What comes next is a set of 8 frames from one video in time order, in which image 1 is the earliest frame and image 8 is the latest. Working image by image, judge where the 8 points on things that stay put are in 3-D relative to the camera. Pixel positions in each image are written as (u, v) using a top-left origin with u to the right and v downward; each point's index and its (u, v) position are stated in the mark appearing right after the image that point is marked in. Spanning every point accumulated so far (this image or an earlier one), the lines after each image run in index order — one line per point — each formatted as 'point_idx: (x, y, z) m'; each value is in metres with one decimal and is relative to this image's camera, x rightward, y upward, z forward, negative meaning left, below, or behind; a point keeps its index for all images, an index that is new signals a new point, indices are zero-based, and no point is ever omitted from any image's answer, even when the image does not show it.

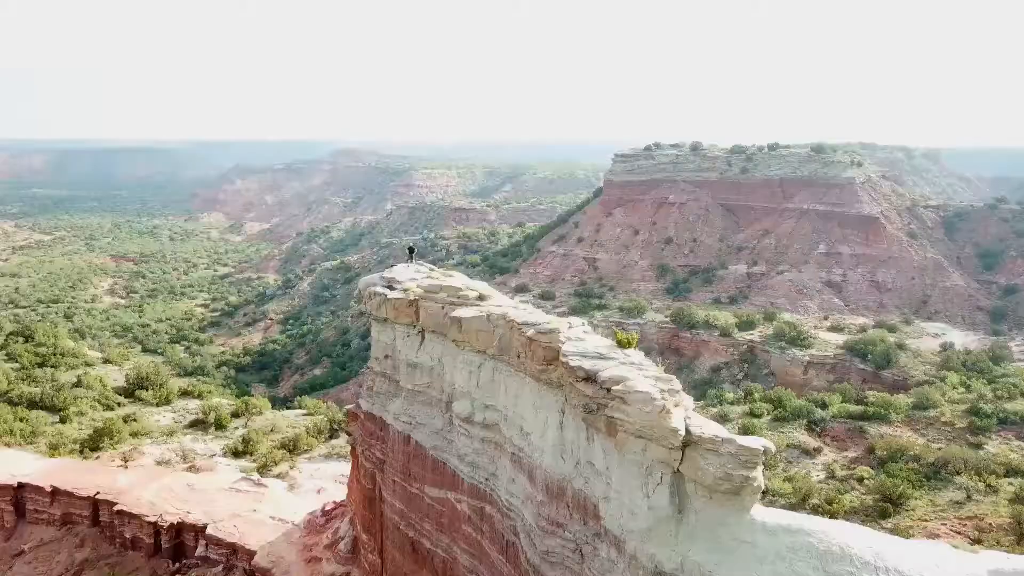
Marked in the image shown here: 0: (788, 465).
0: (+5.5, -3.5, +16.3) m
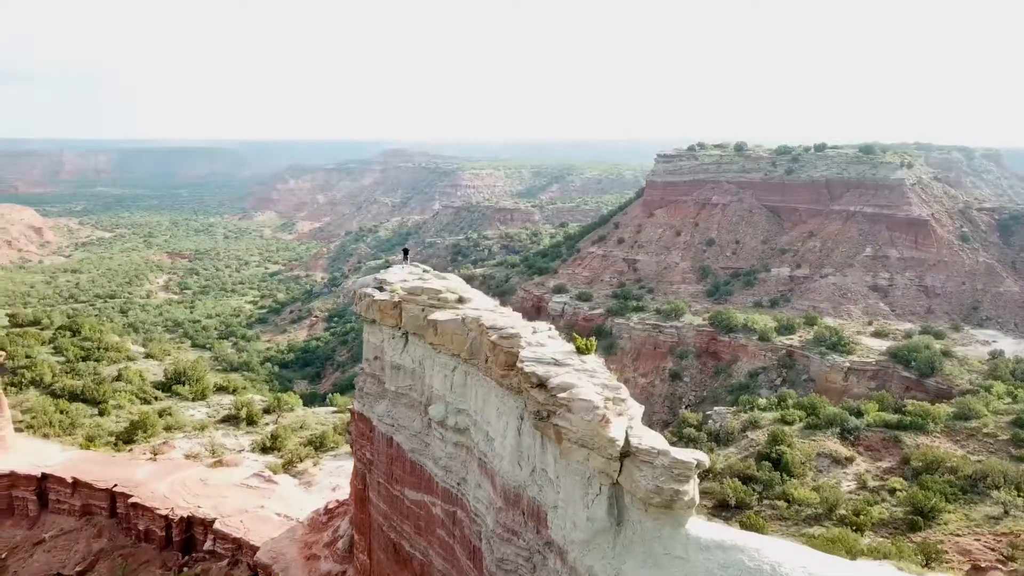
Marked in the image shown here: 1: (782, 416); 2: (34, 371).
0: (+5.9, -3.6, +15.9) m
1: (+6.2, -2.9, +18.8) m
2: (-11.7, -2.0, +20.0) m
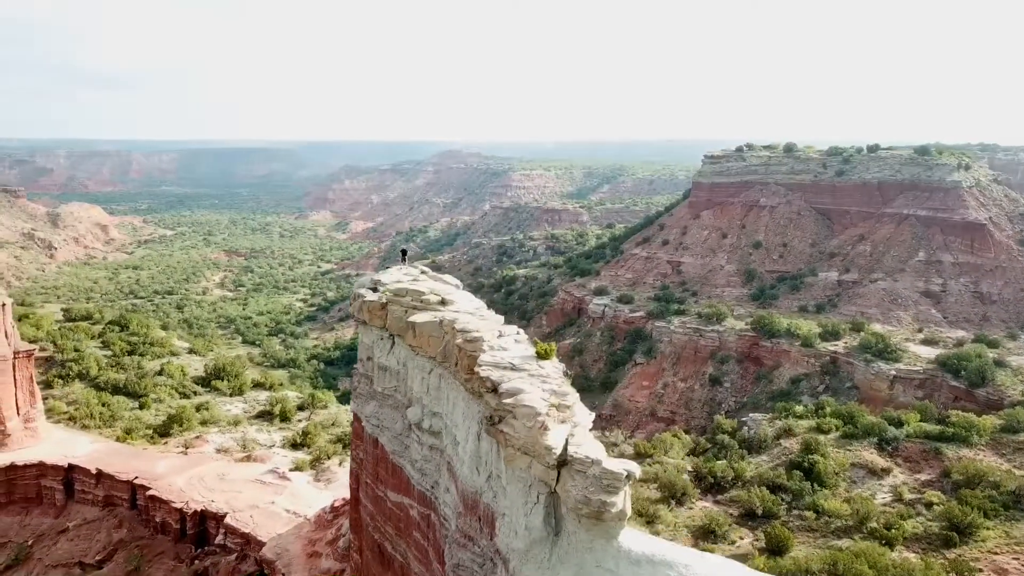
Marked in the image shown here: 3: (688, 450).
0: (+6.4, -3.7, +15.4) m
1: (+6.8, -3.0, +18.3) m
2: (-10.9, -1.9, +20.7) m
3: (+4.0, -3.7, +18.6) m
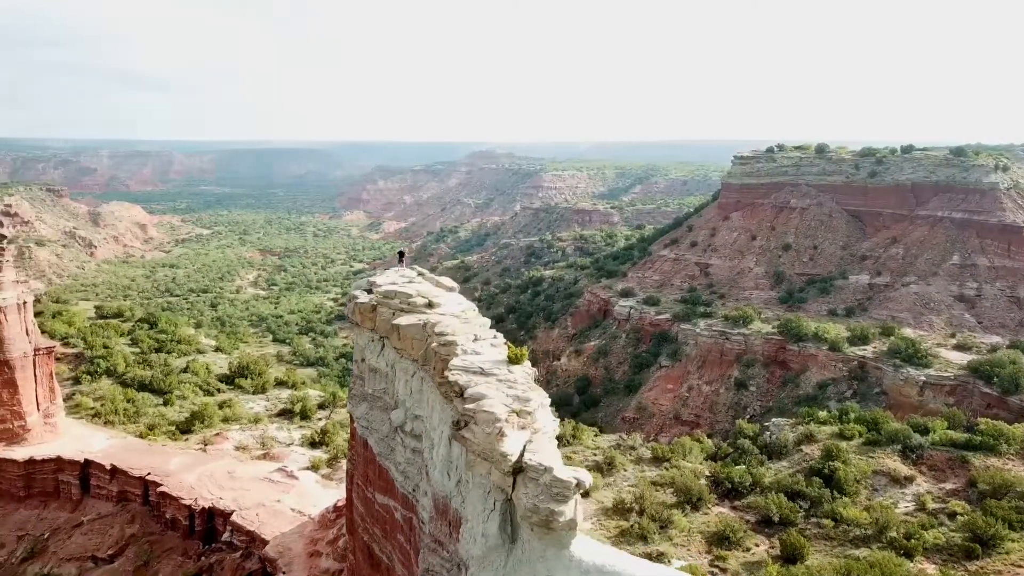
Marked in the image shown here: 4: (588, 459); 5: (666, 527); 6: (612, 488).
0: (+6.7, -3.8, +15.1) m
1: (+7.2, -3.1, +17.9) m
2: (-10.4, -1.9, +21.1) m
3: (+4.4, -3.7, +18.4) m
4: (+1.5, -3.5, +16.7) m
5: (+2.6, -4.0, +13.6) m
6: (+1.9, -3.8, +15.4) m
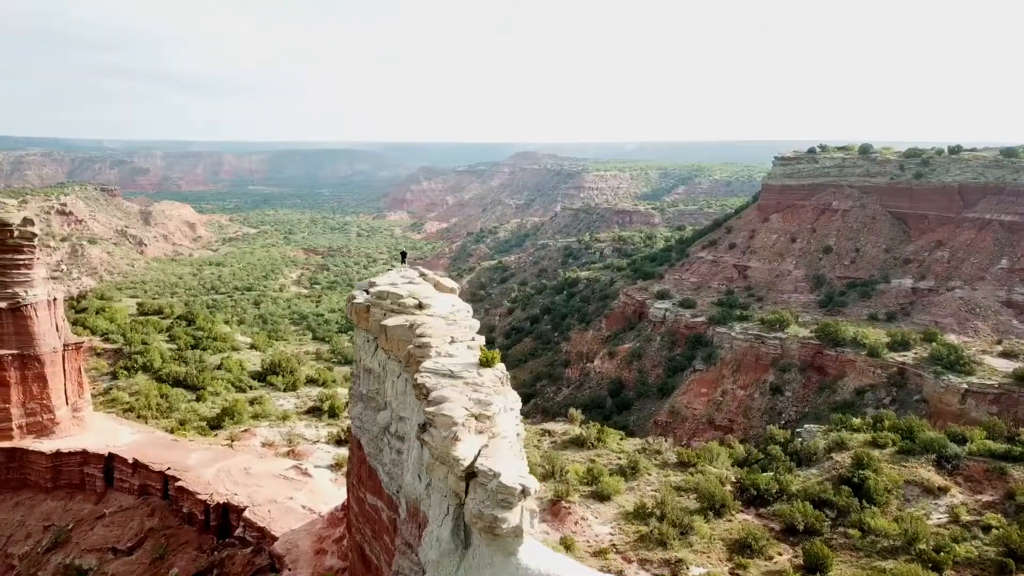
0: (+7.0, -3.9, +14.7) m
1: (+7.8, -3.2, +17.5) m
2: (-9.7, -1.8, +21.6) m
3: (+5.0, -3.8, +18.1) m
4: (+2.0, -3.6, +16.6) m
5: (+2.9, -4.0, +13.4) m
6: (+2.3, -3.8, +15.2) m
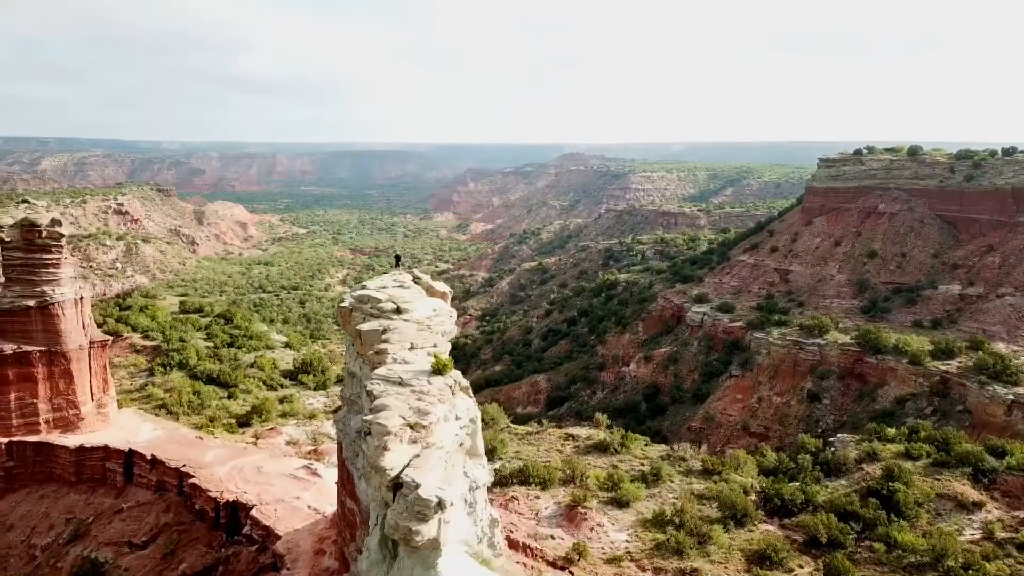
0: (+7.3, -4.0, +14.2) m
1: (+8.2, -3.3, +17.0) m
2: (-8.9, -1.8, +22.1) m
3: (+5.5, -3.9, +17.7) m
4: (+2.4, -3.6, +16.4) m
5: (+3.1, -4.1, +13.2) m
6: (+2.6, -3.9, +15.0) m
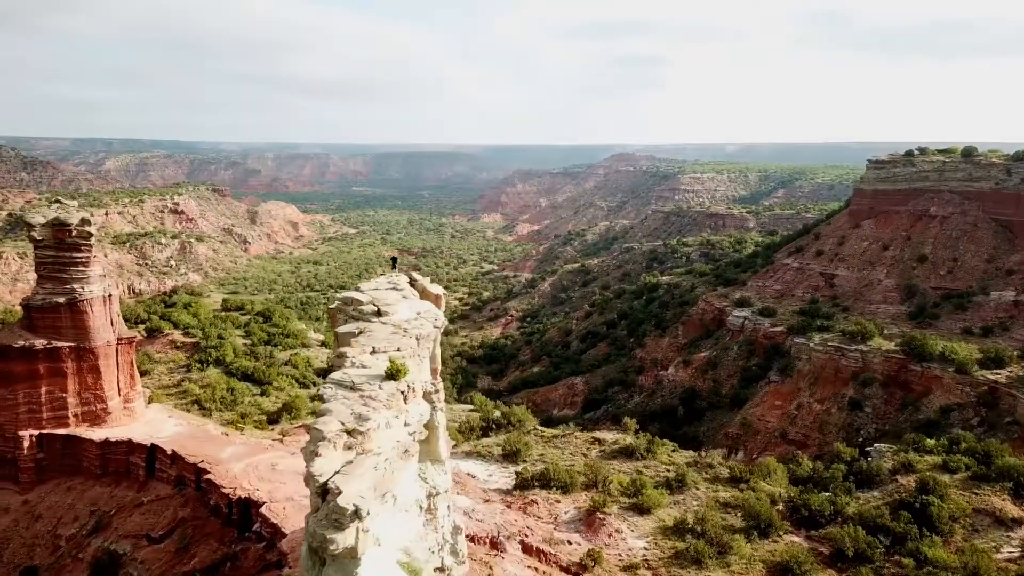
0: (+7.7, -4.1, +13.6) m
1: (+8.7, -3.5, +16.4) m
2: (-8.1, -1.7, +22.5) m
3: (+6.0, -4.0, +17.3) m
4: (+2.9, -3.7, +16.1) m
5: (+3.4, -4.2, +12.9) m
6: (+3.0, -4.0, +14.8) m
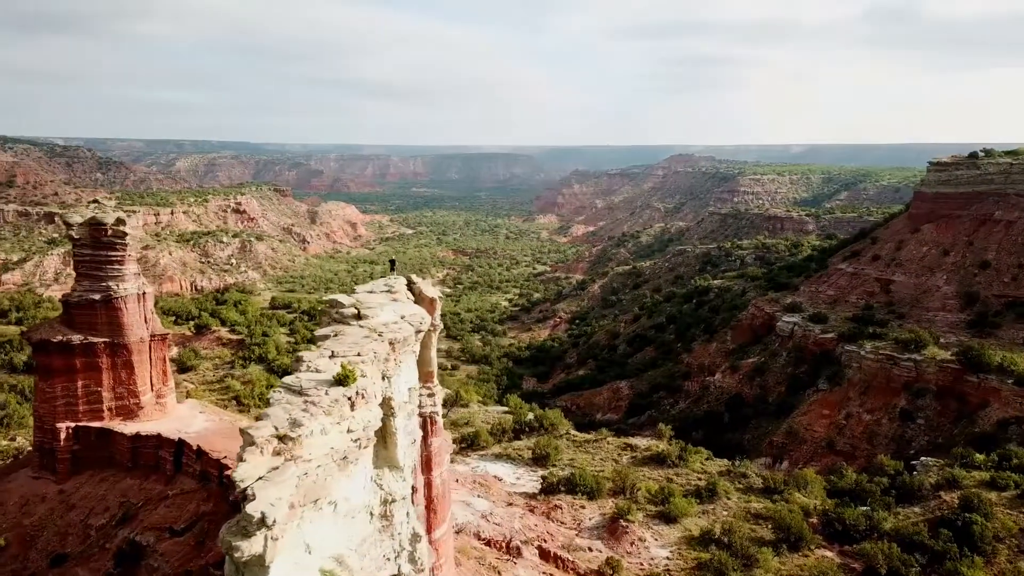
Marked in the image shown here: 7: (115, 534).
0: (+8.0, -4.3, +13.0) m
1: (+9.3, -3.6, +15.6) m
2: (-7.0, -1.7, +23.0) m
3: (+6.6, -4.1, +16.8) m
4: (+3.4, -3.8, +15.8) m
5: (+3.7, -4.3, +12.6) m
6: (+3.5, -4.0, +14.5) m
7: (-6.6, -4.2, +14.0) m
